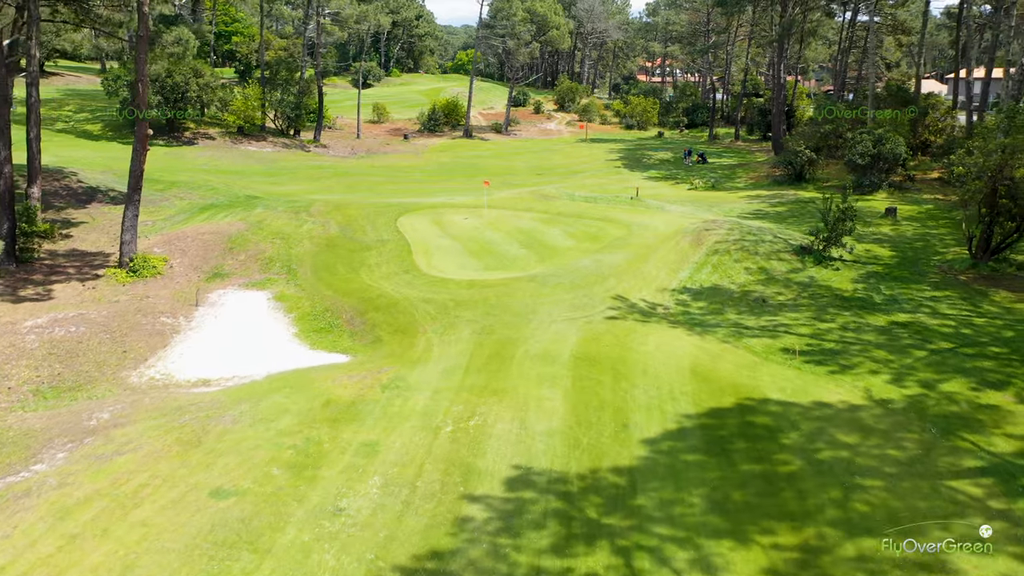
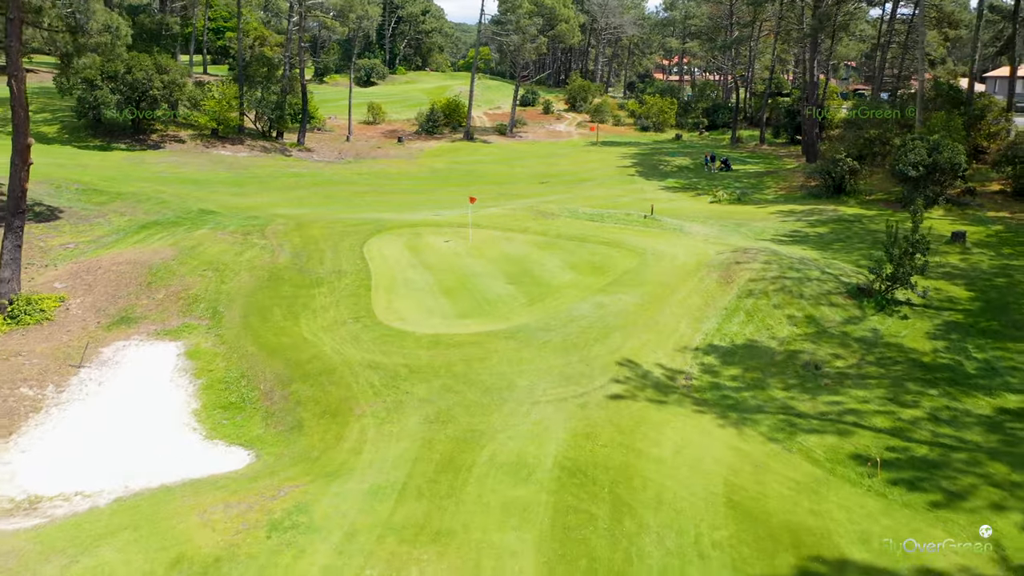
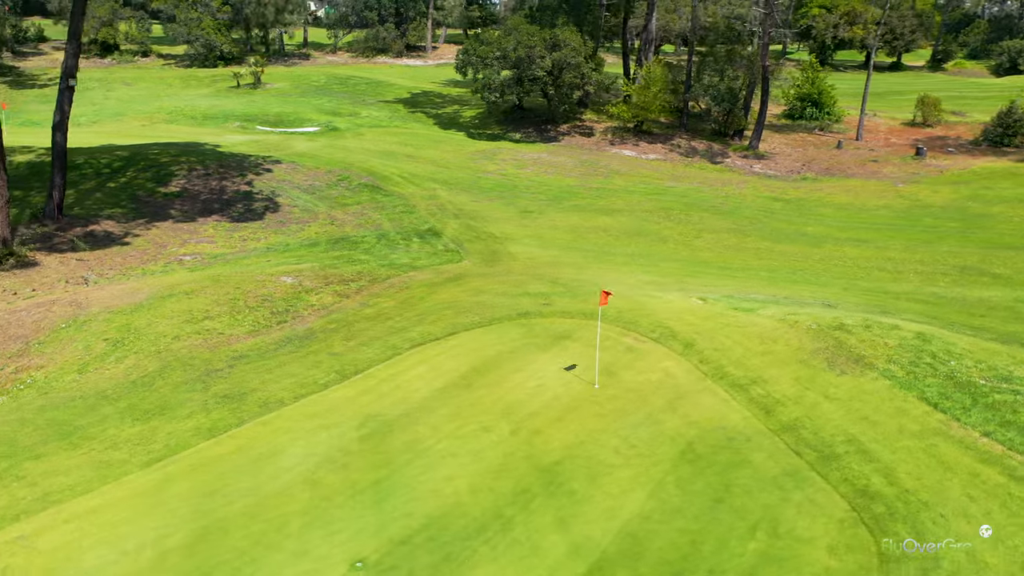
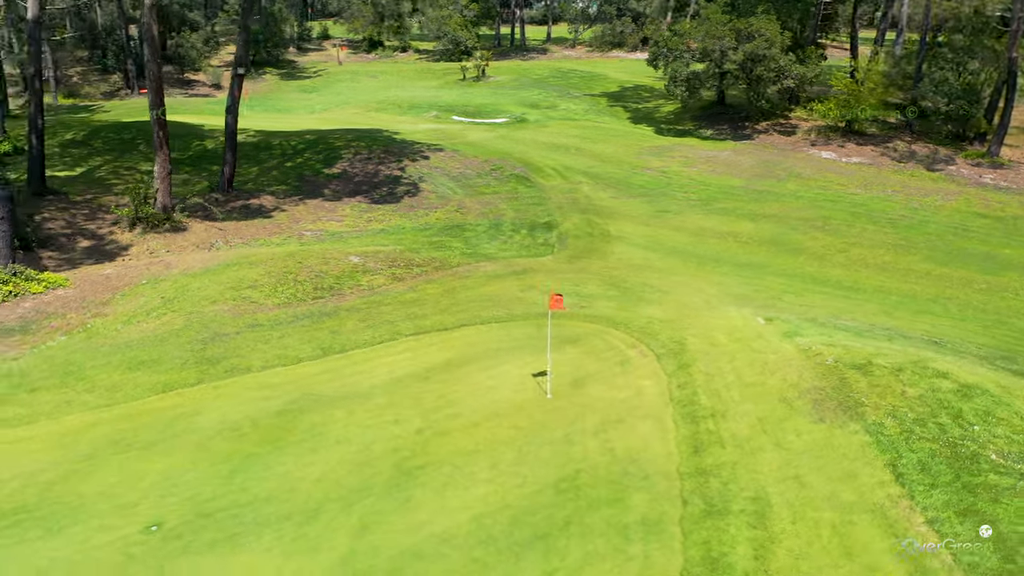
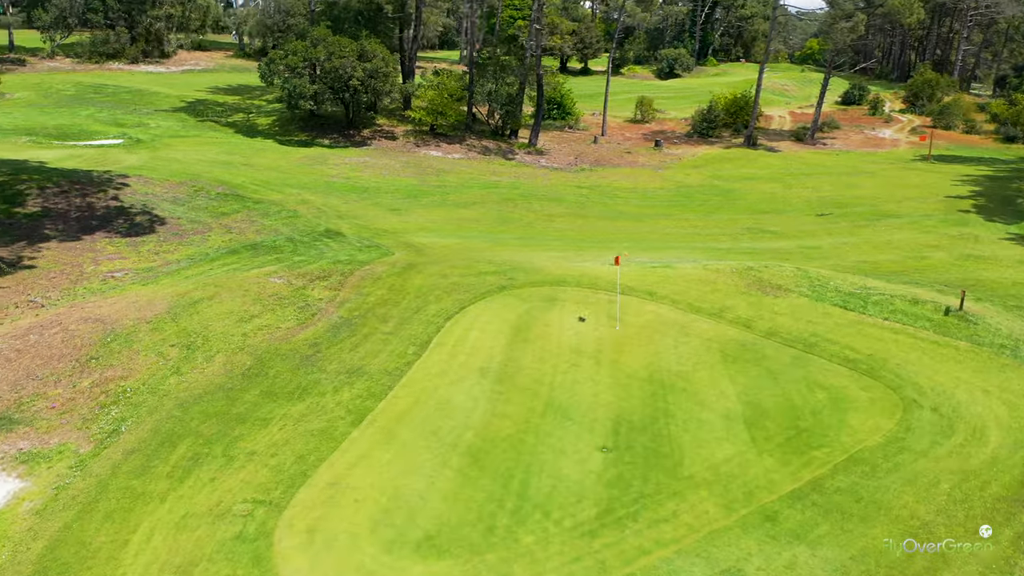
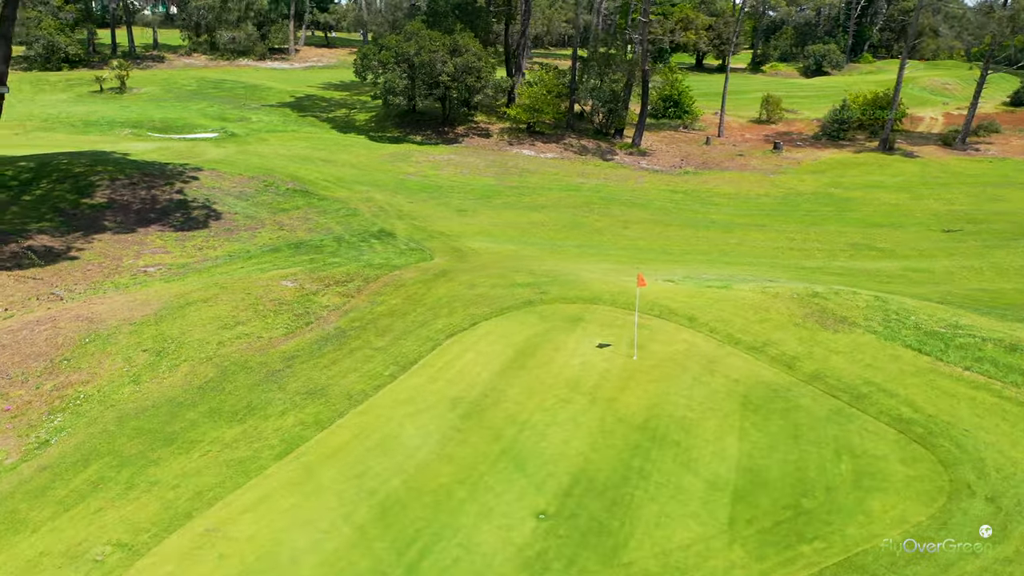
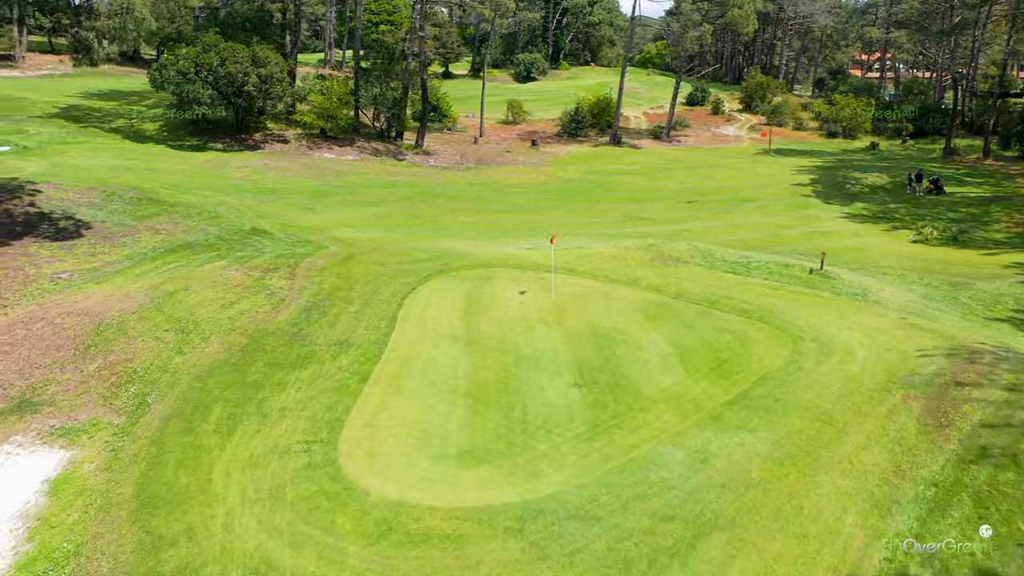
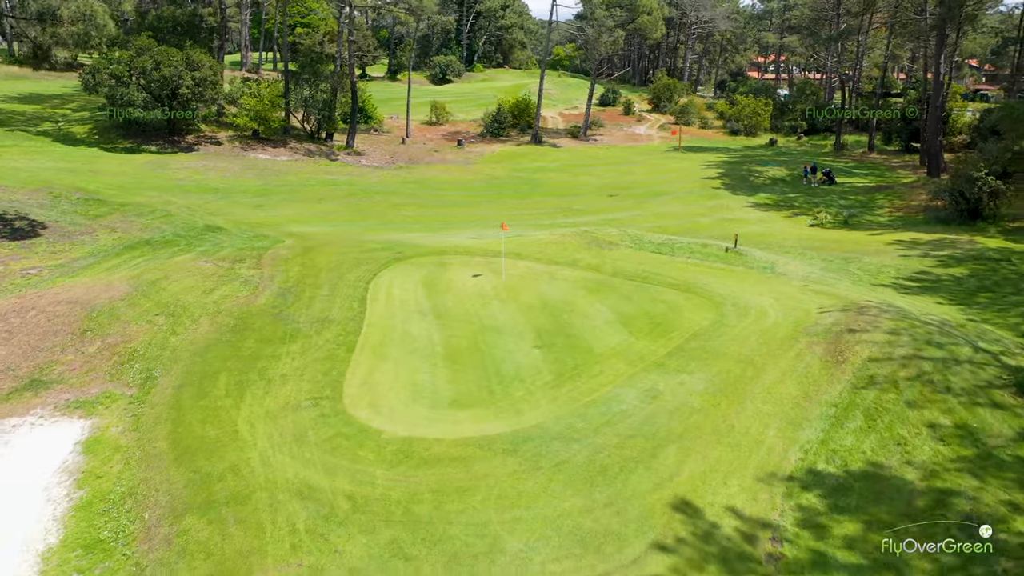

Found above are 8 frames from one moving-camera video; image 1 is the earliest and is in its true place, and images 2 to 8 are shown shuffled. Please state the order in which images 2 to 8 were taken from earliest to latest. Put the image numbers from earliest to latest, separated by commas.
2, 8, 7, 5, 6, 3, 4
